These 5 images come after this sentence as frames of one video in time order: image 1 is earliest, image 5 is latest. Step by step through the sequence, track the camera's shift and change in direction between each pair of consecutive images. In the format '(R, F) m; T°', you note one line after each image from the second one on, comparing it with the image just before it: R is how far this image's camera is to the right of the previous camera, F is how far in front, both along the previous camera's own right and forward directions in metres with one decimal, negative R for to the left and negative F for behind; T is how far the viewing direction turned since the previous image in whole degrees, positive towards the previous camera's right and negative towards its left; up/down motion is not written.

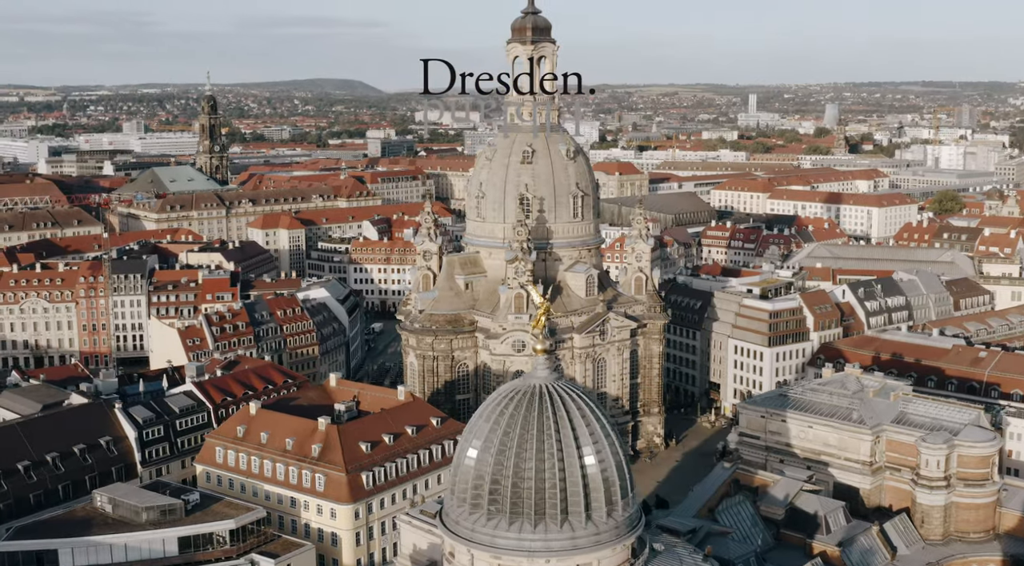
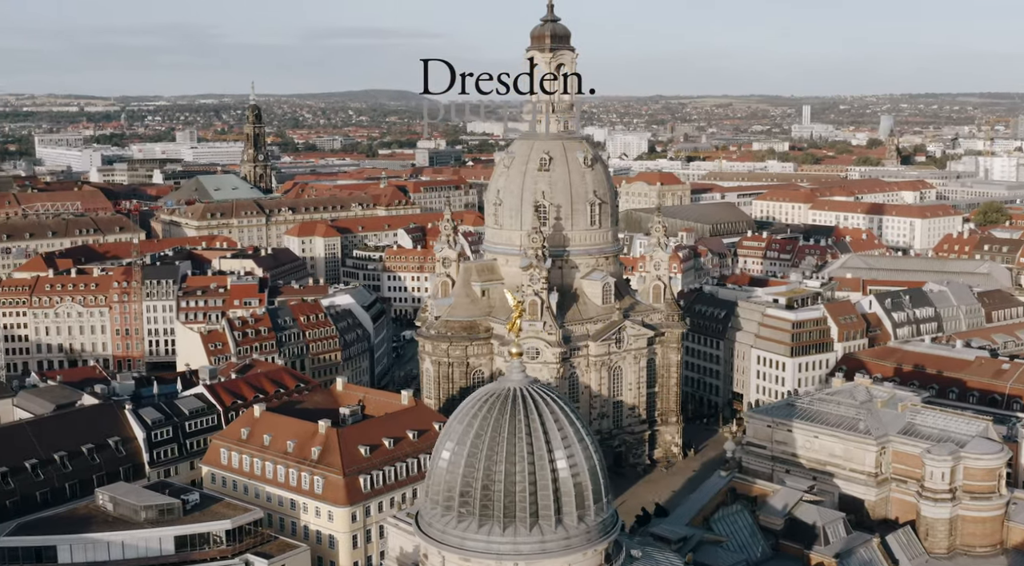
(+1.8, 0.0) m; -3°
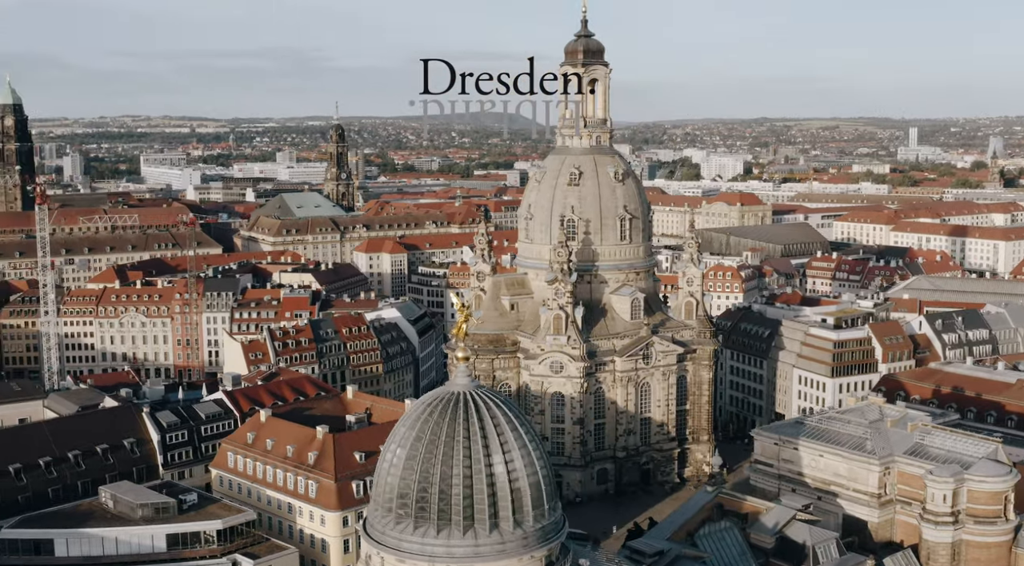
(+3.7, 0.0) m; -5°
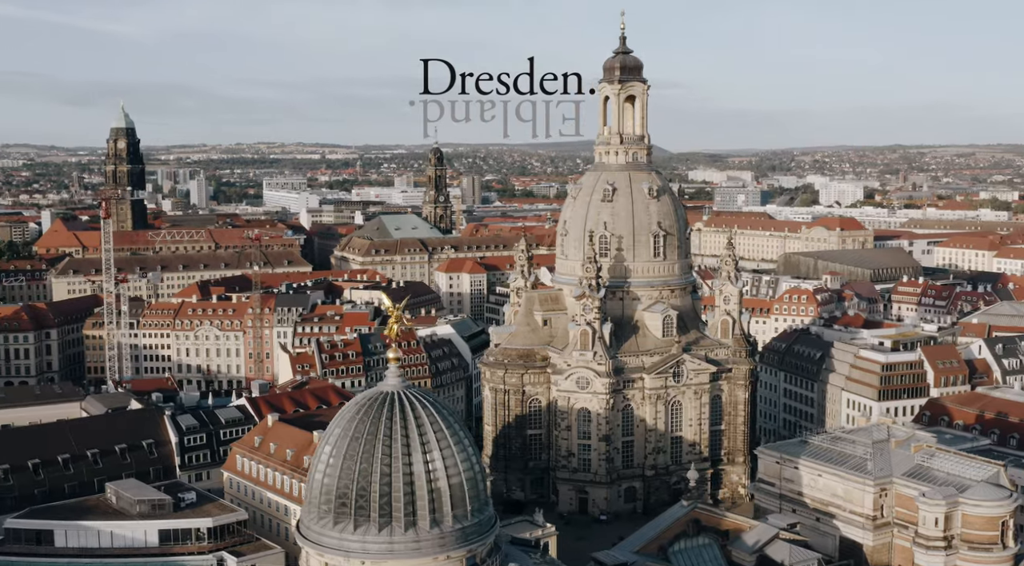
(+4.8, 0.0) m; -6°
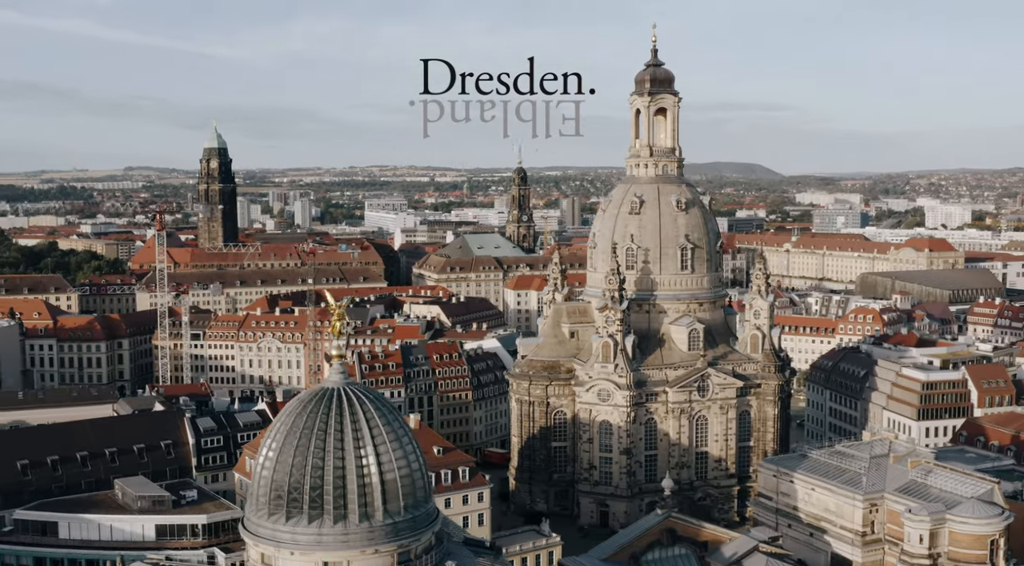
(+4.2, -0.1) m; -6°
